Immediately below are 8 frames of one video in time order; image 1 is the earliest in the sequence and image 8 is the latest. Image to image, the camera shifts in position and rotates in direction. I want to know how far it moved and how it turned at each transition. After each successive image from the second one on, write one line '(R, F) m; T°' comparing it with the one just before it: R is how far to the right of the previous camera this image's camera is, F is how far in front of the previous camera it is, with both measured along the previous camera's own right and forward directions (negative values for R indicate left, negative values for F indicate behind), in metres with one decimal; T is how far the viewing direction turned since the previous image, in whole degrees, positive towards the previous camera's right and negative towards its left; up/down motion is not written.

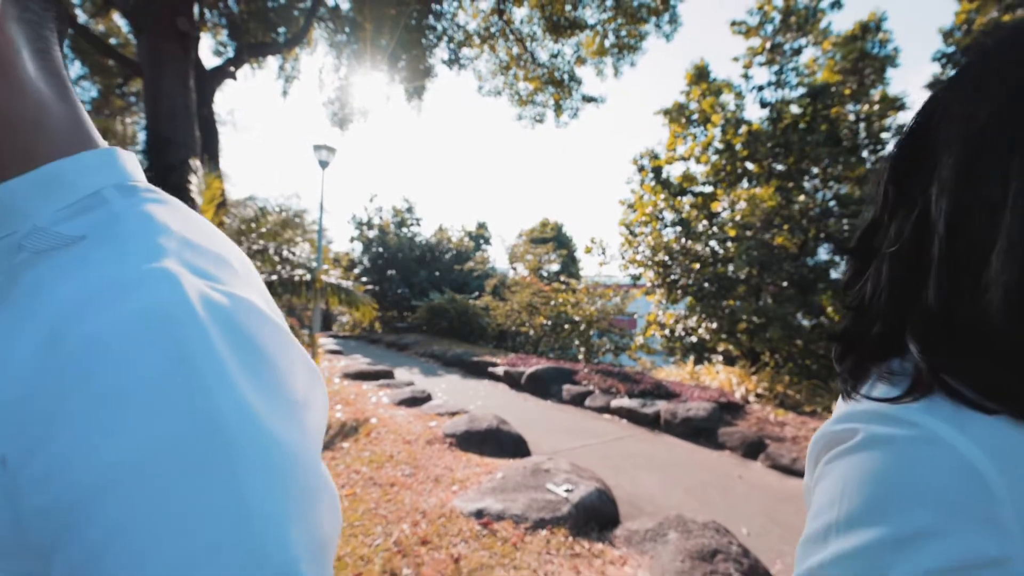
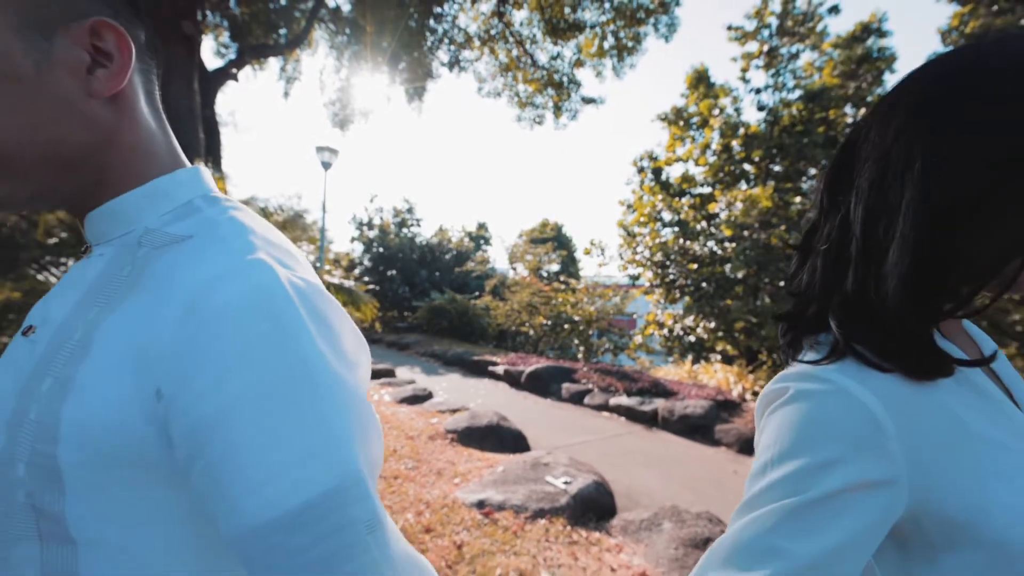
(0.0, -0.1) m; 0°
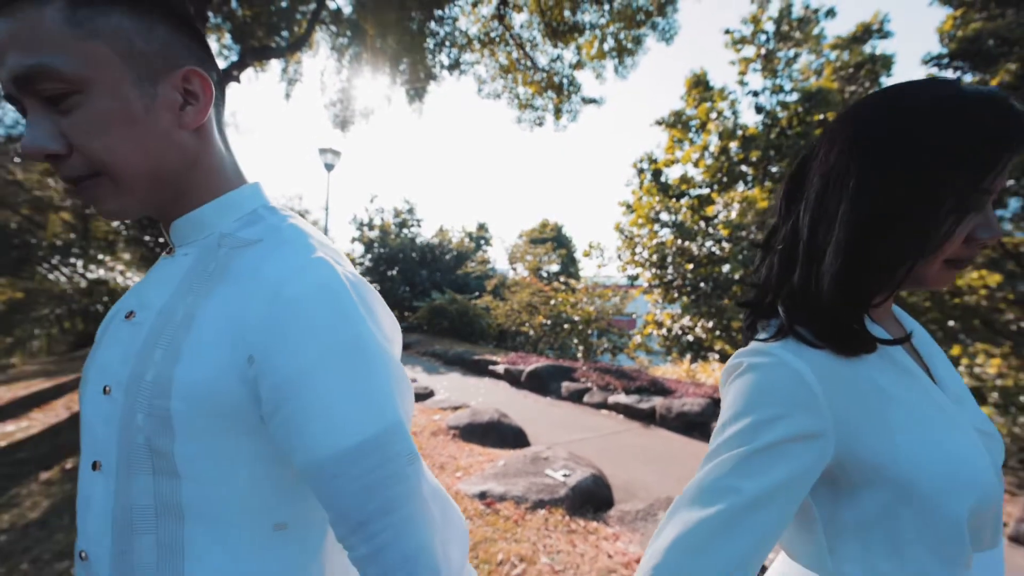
(0.0, -0.1) m; 0°
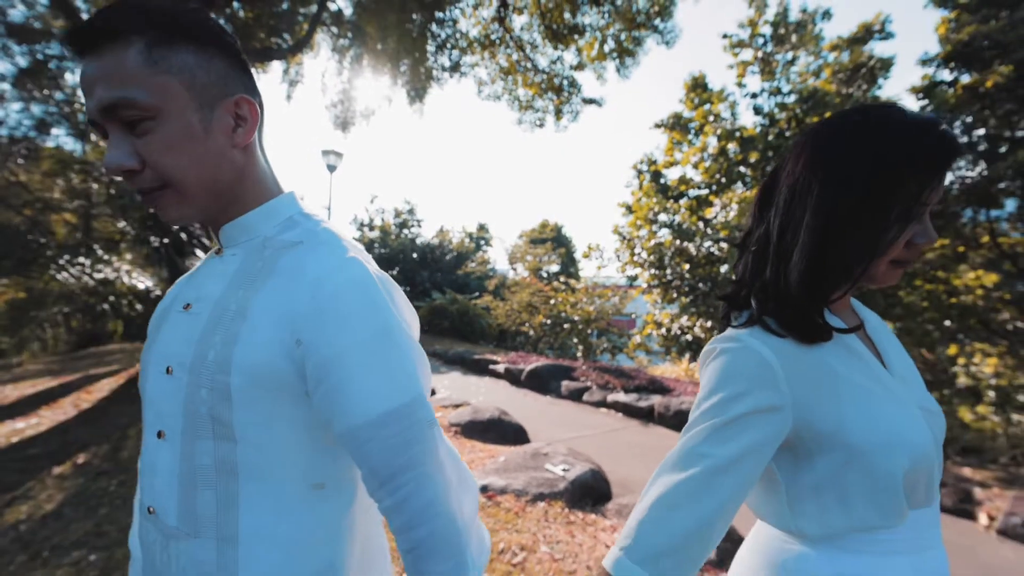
(0.0, -0.1) m; 0°
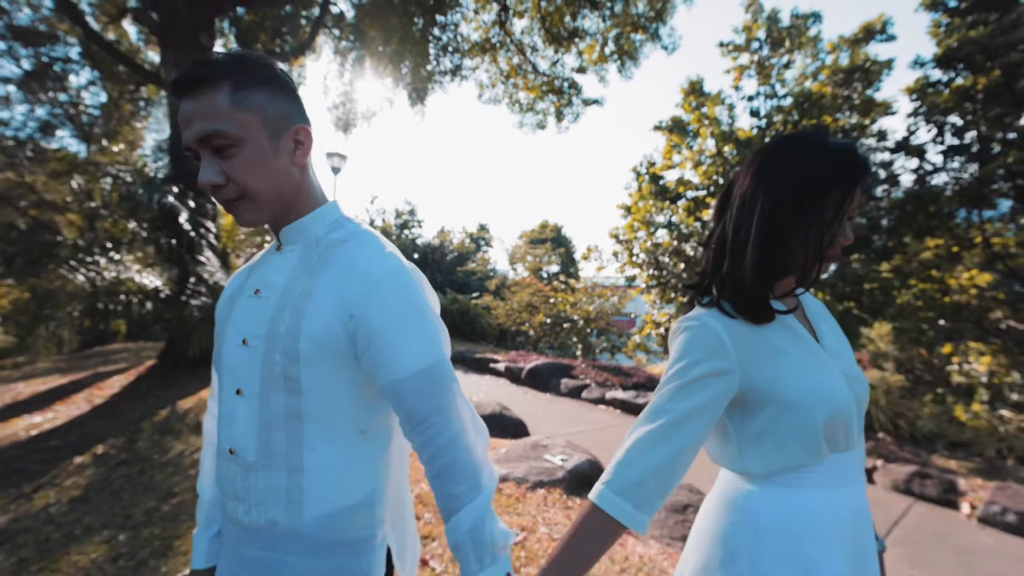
(0.0, -0.2) m; 0°
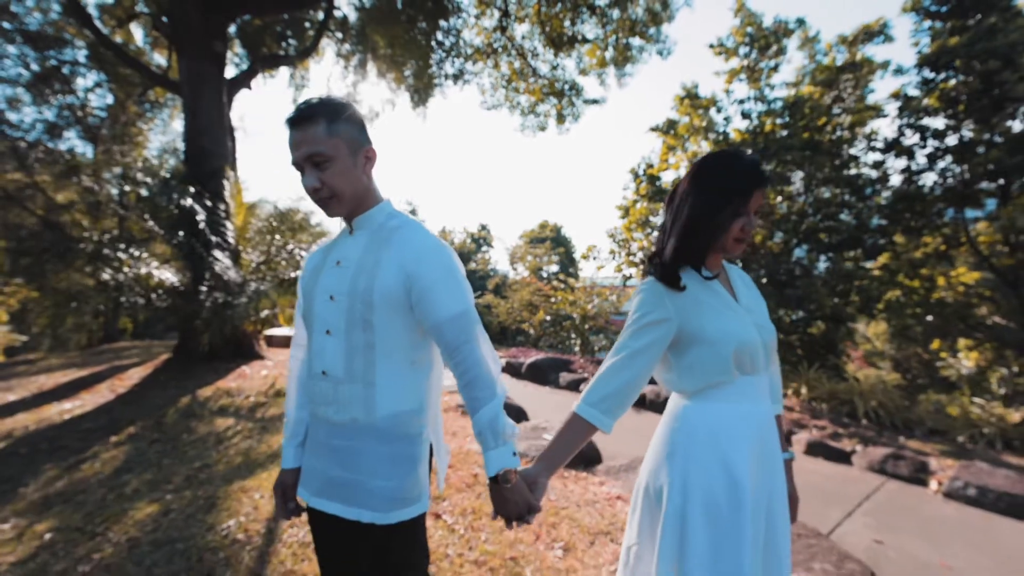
(0.0, -0.3) m; 0°
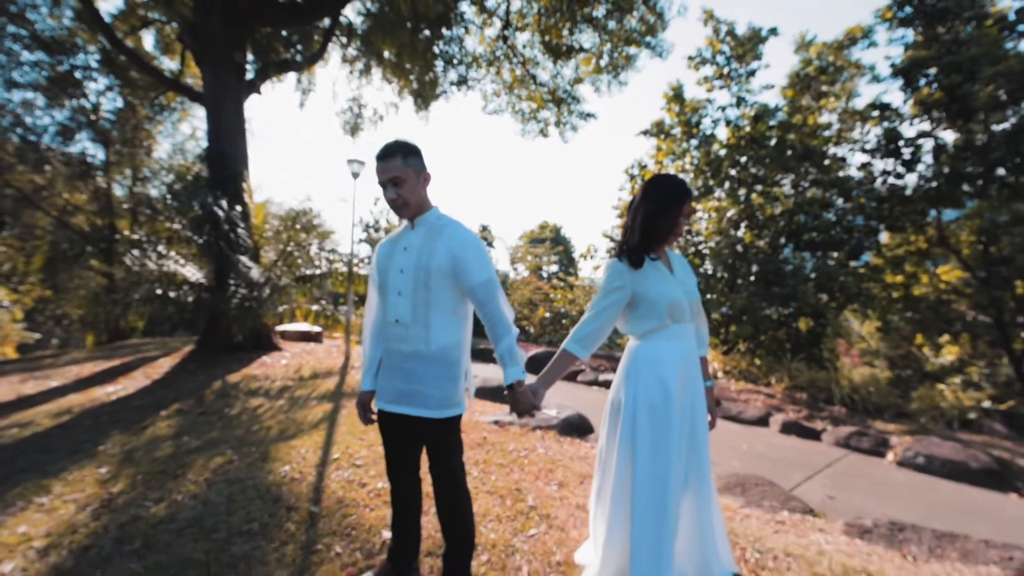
(0.0, -0.6) m; 0°
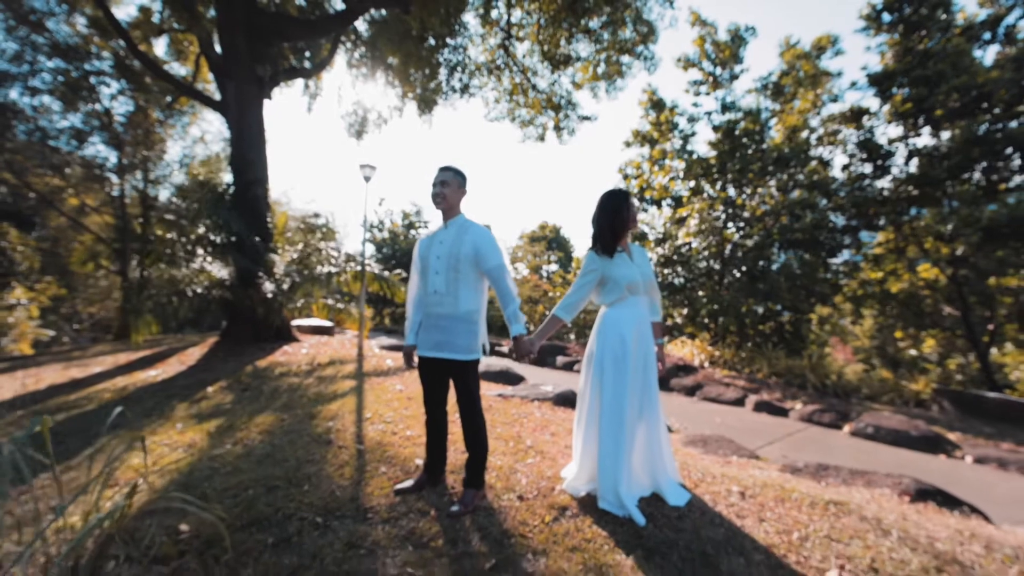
(0.0, -0.7) m; 0°
